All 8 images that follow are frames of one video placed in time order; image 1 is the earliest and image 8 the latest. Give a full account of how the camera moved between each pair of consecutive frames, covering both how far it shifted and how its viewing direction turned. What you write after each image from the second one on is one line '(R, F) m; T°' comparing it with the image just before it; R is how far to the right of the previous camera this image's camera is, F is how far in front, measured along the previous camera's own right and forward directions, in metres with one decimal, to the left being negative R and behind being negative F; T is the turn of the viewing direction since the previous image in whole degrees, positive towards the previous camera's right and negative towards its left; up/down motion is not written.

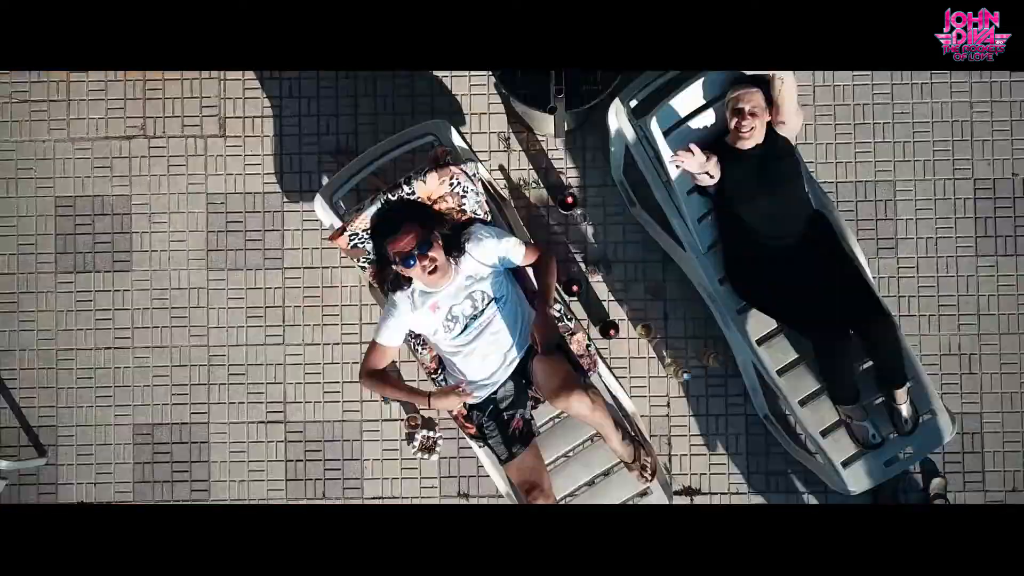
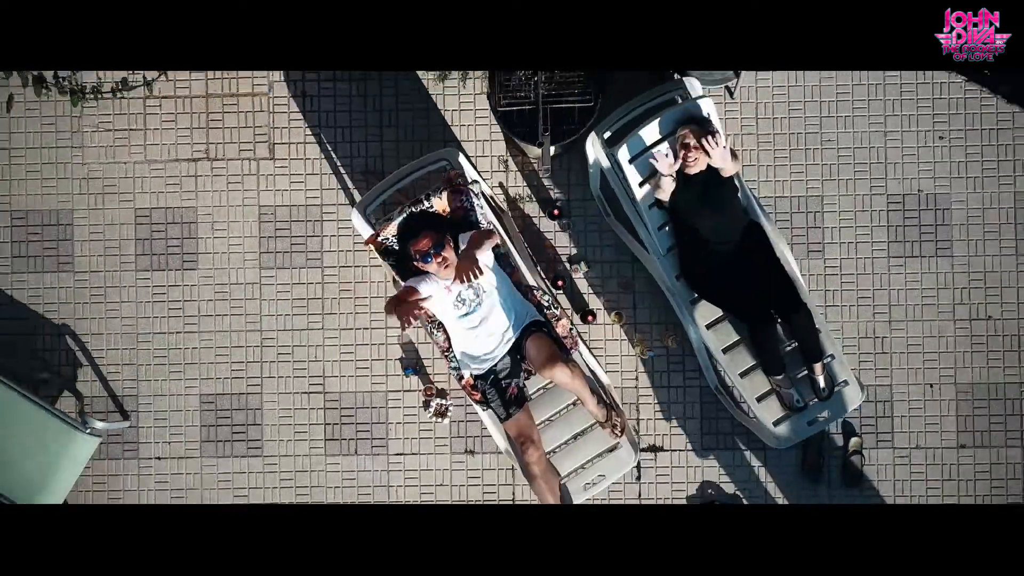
(0.0, -0.9) m; 0°
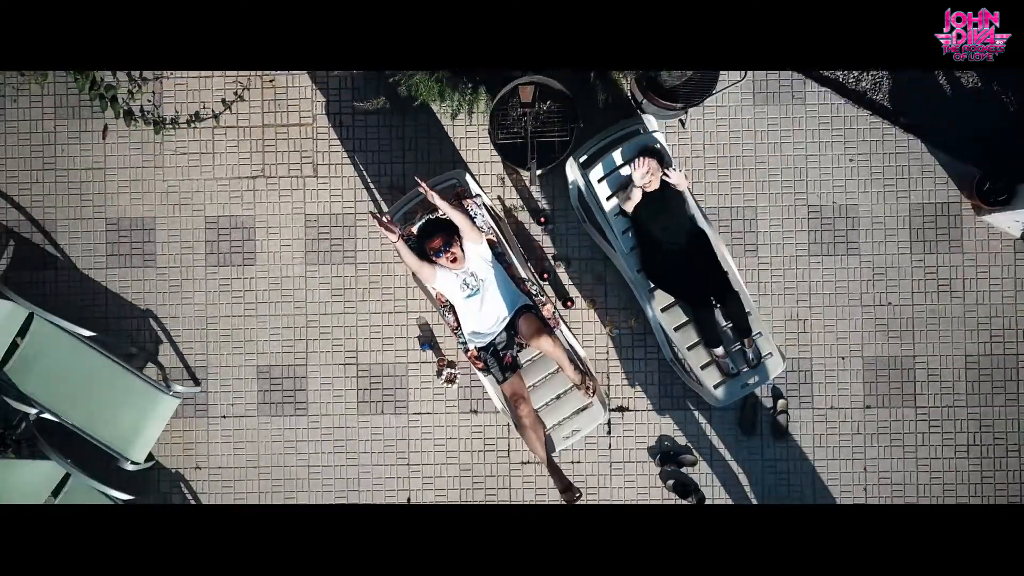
(0.0, -1.2) m; 0°
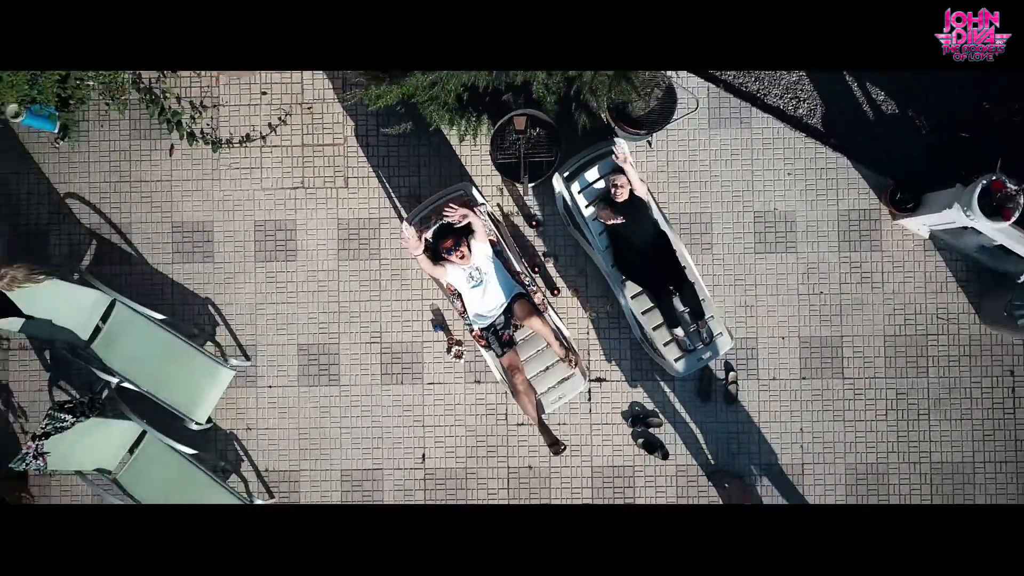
(0.0, -1.2) m; 0°
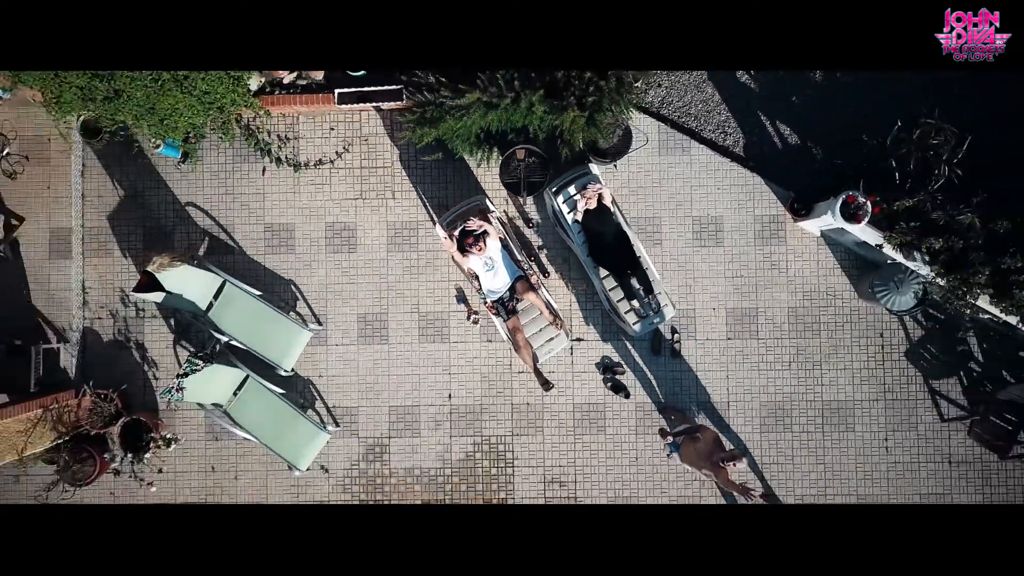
(0.0, -2.5) m; 0°
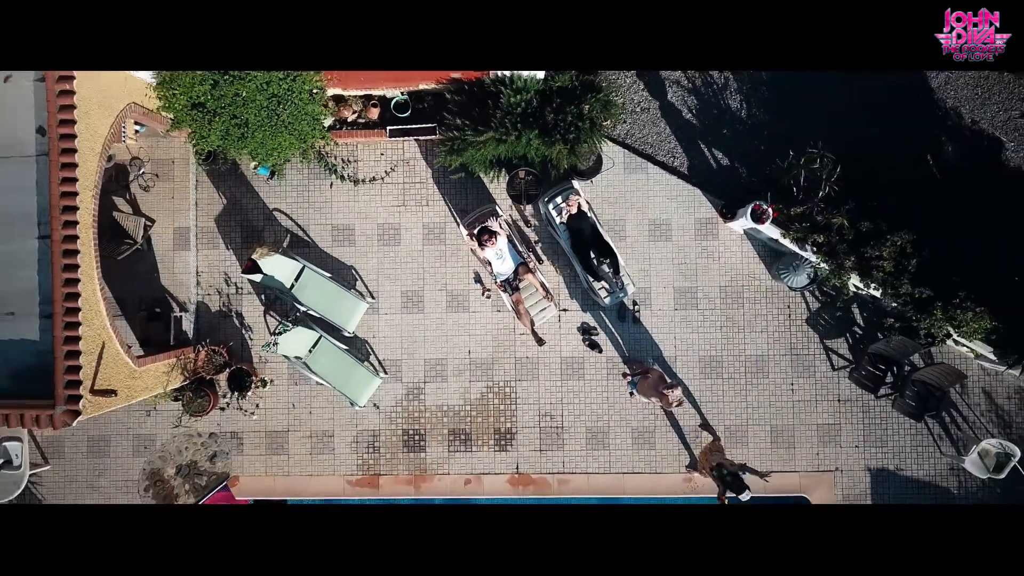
(0.0, -3.3) m; 0°
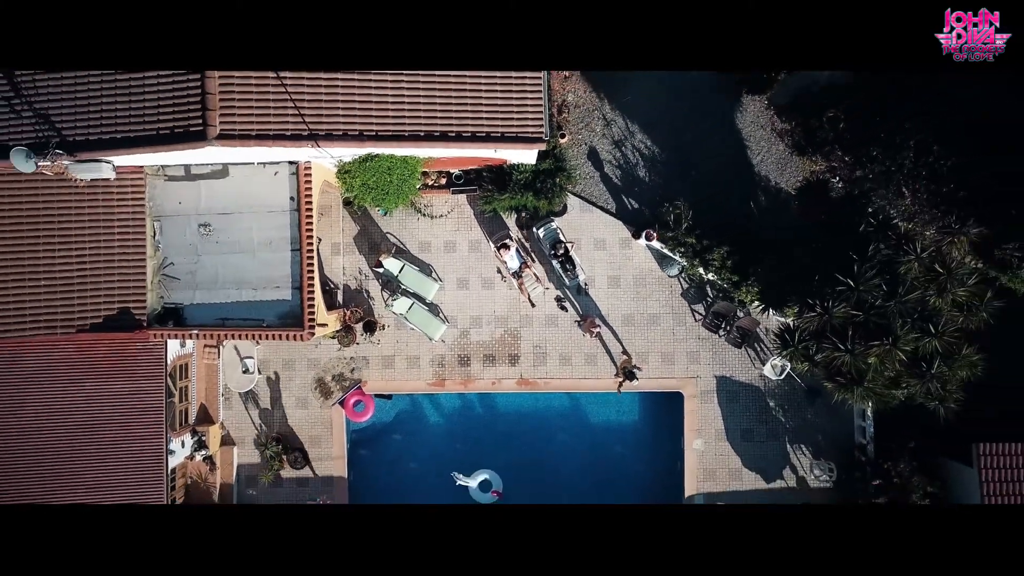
(-0.1, -10.3) m; 0°
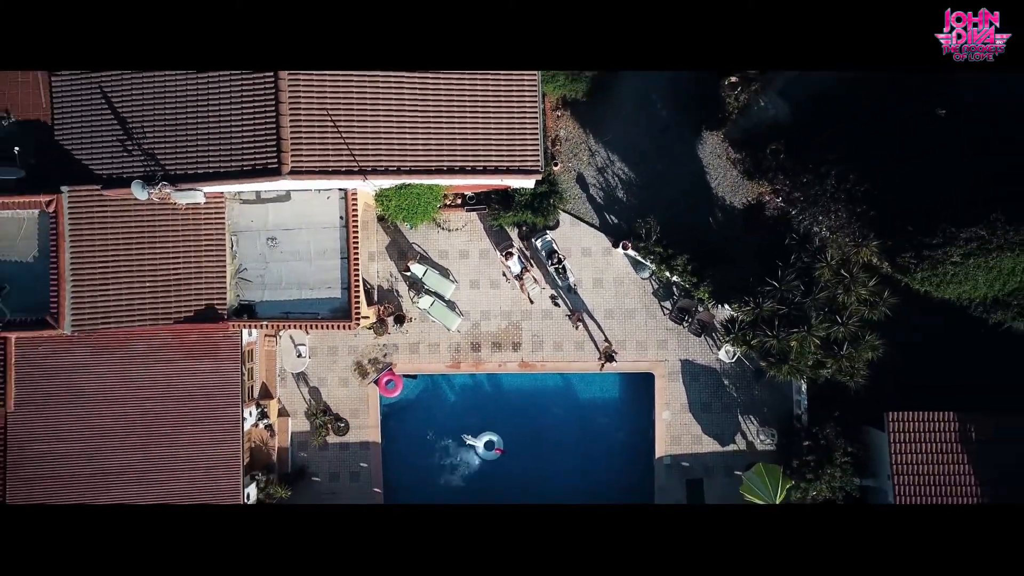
(0.0, -5.3) m; 0°
